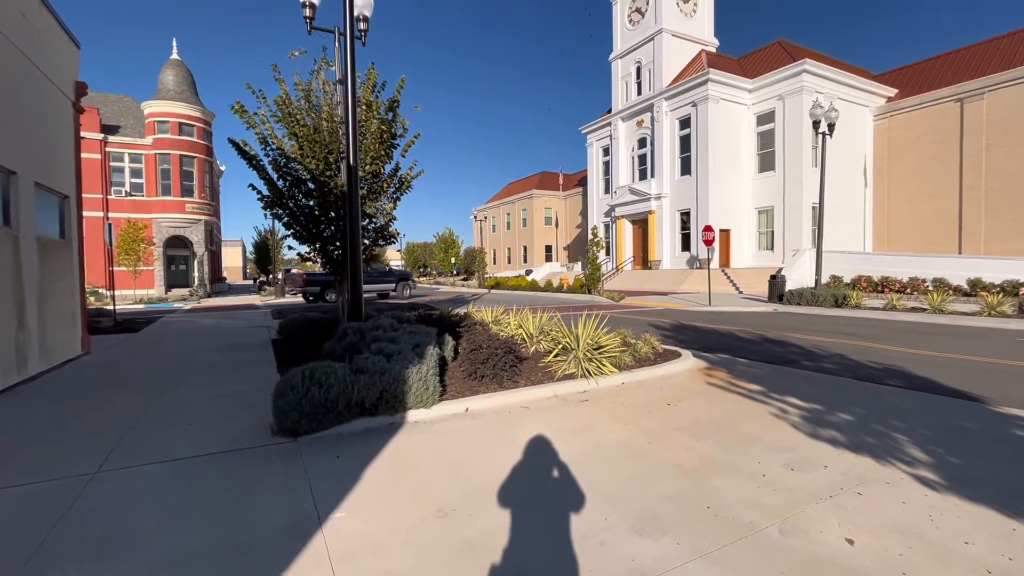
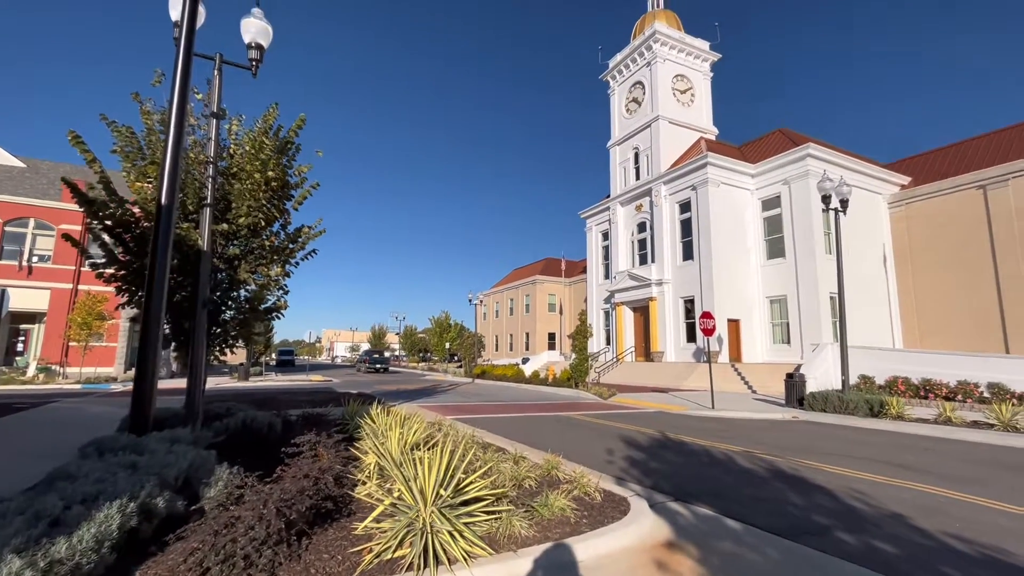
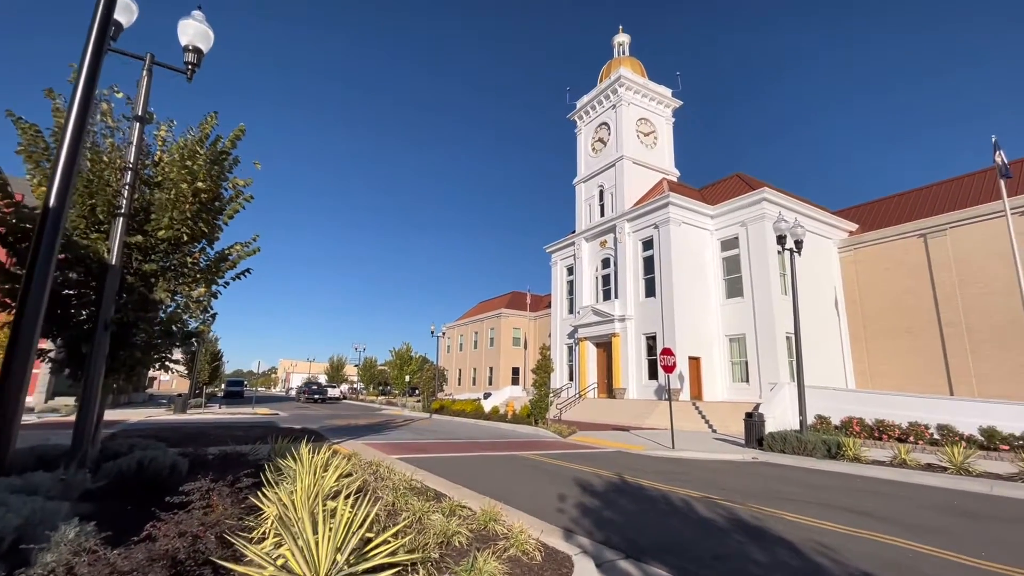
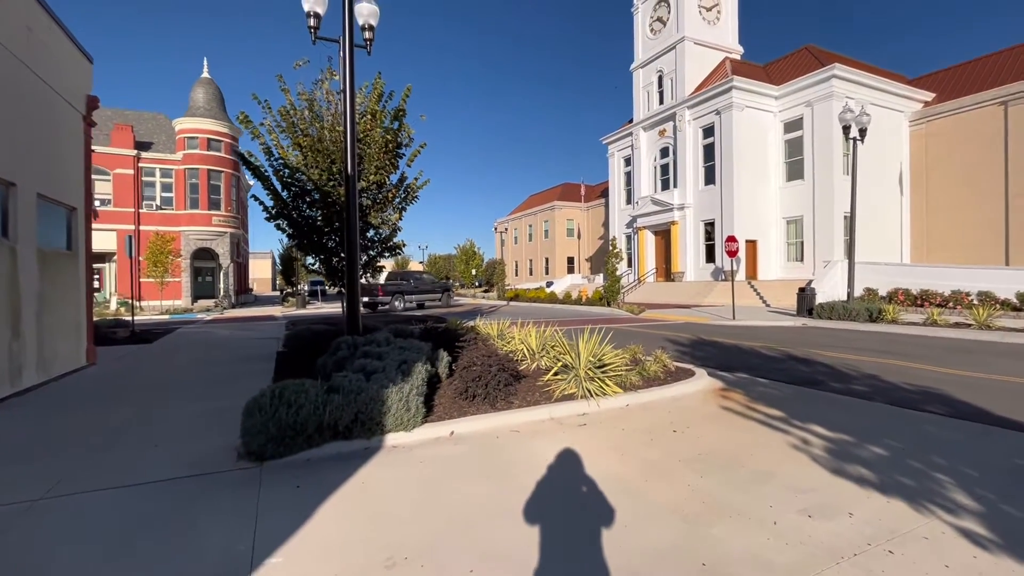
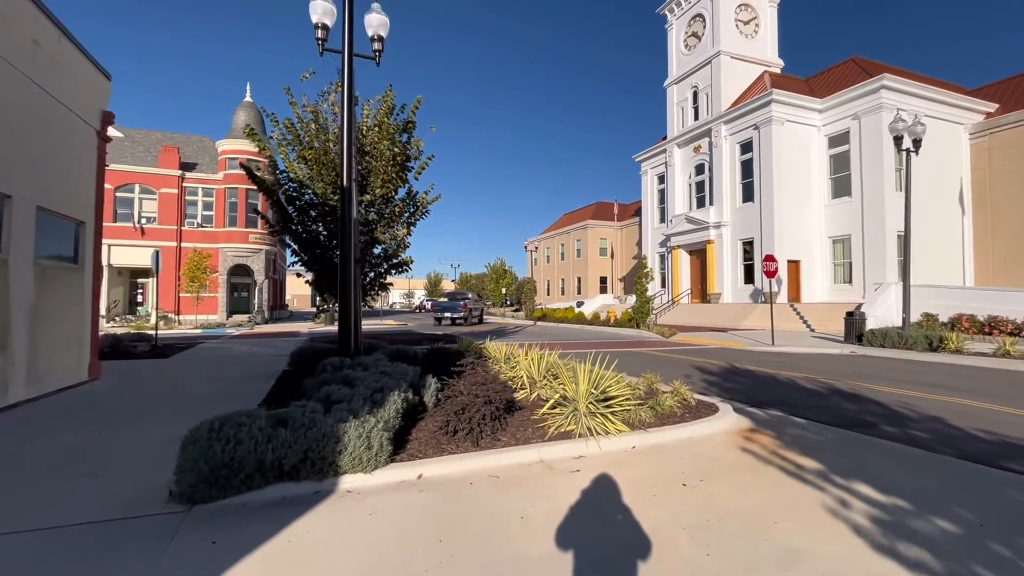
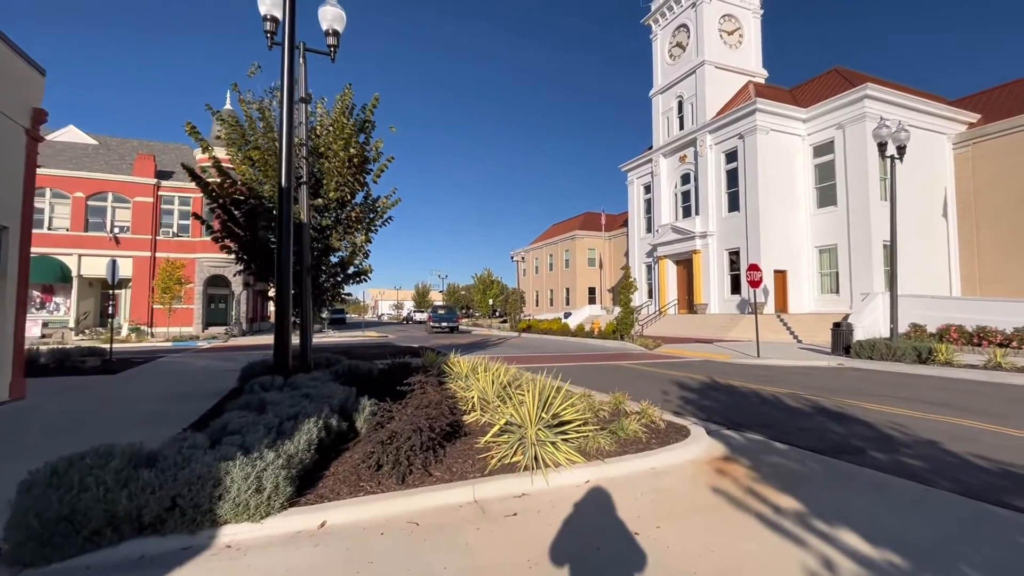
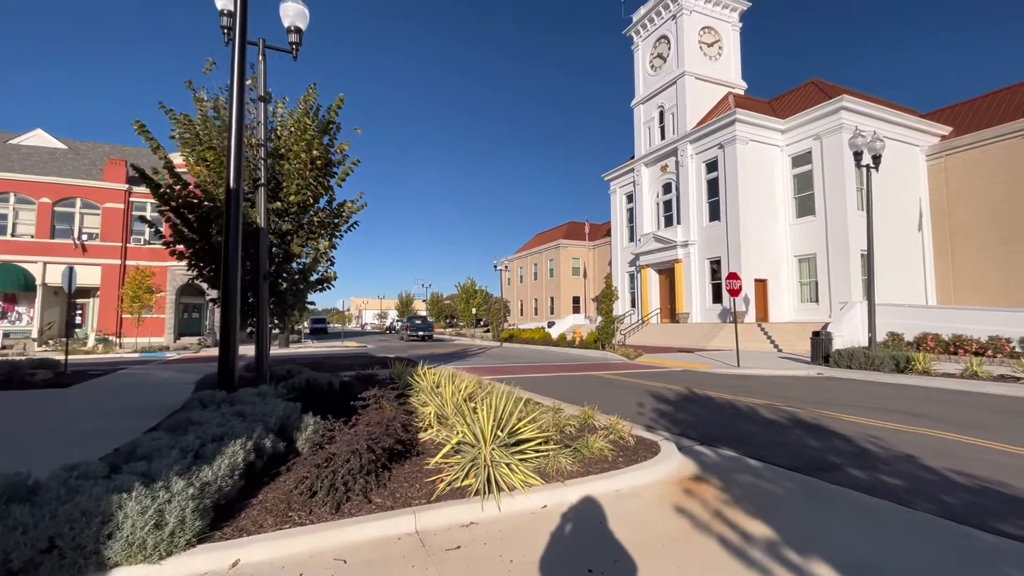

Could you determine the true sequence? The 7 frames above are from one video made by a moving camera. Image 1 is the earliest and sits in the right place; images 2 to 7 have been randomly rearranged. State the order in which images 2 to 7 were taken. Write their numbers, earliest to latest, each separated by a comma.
4, 5, 6, 7, 2, 3
